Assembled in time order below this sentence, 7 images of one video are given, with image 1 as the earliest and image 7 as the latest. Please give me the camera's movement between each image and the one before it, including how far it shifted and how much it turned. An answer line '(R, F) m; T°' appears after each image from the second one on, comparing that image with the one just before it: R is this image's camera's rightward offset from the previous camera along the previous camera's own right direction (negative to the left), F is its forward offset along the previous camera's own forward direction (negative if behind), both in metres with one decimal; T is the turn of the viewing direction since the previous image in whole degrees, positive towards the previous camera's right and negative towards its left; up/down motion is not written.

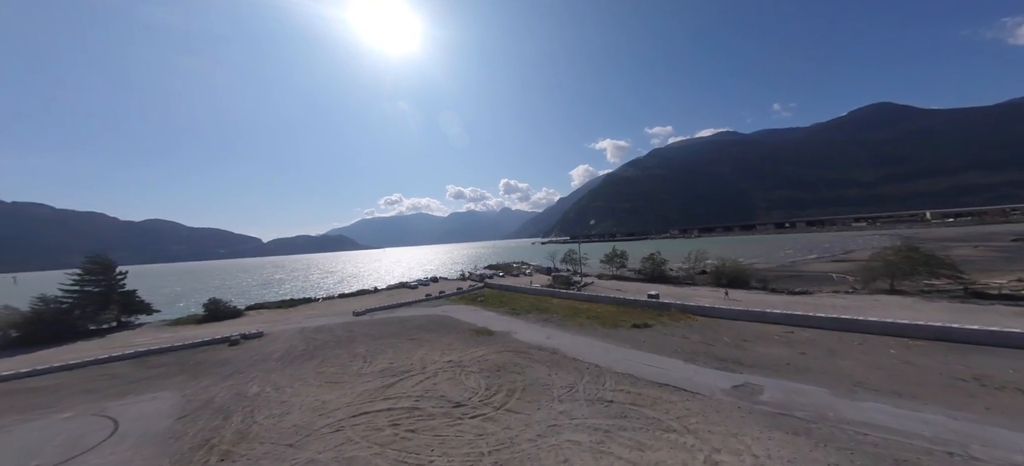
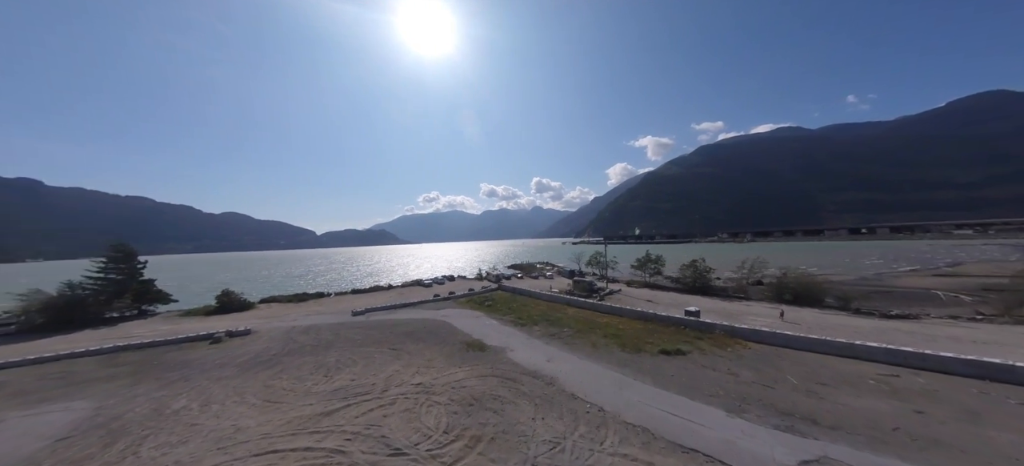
(+2.3, +3.6) m; -7°
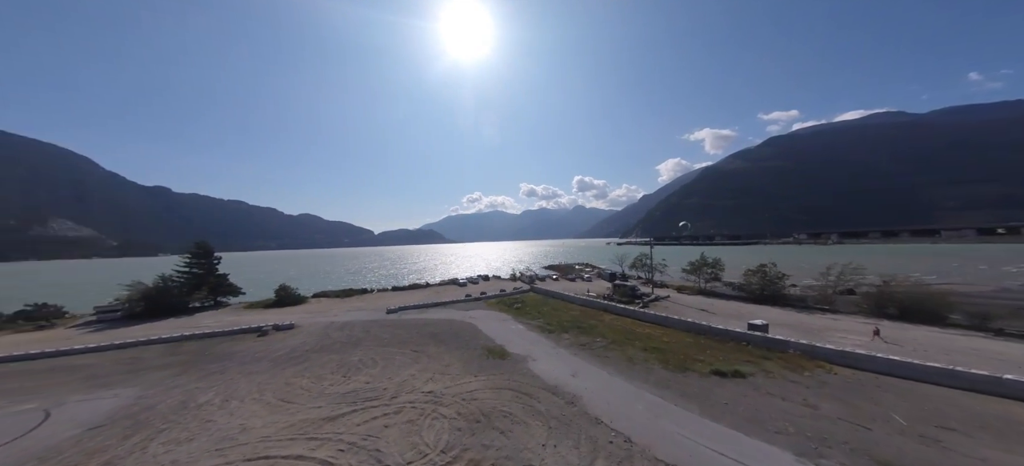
(+1.3, +1.4) m; -9°
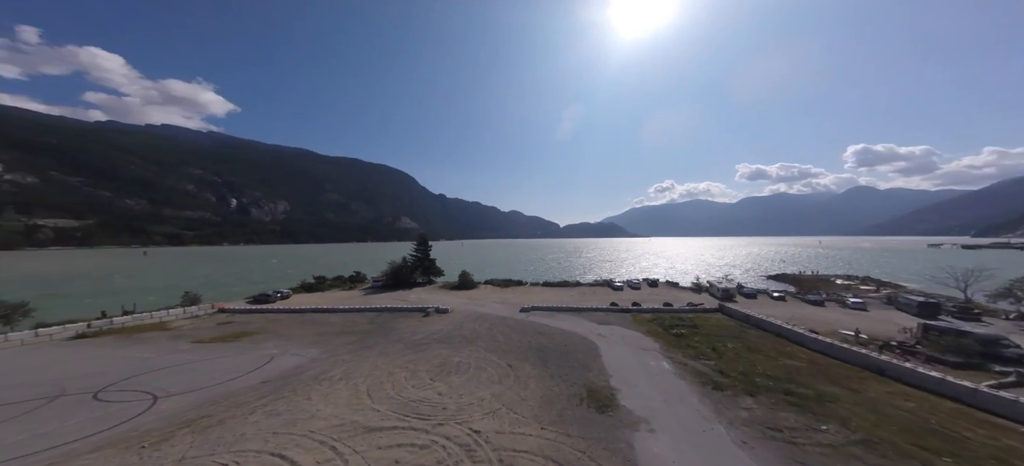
(+4.0, +5.5) m; -37°
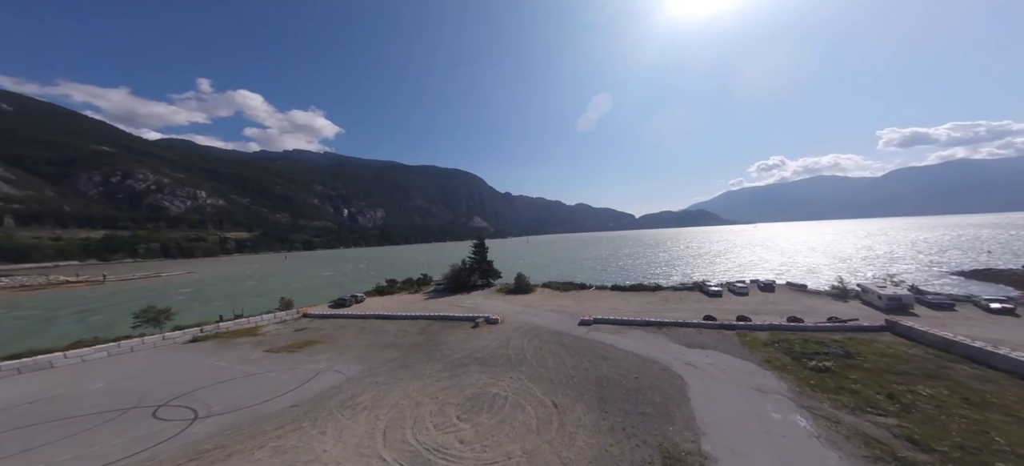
(+1.5, +3.6) m; -14°
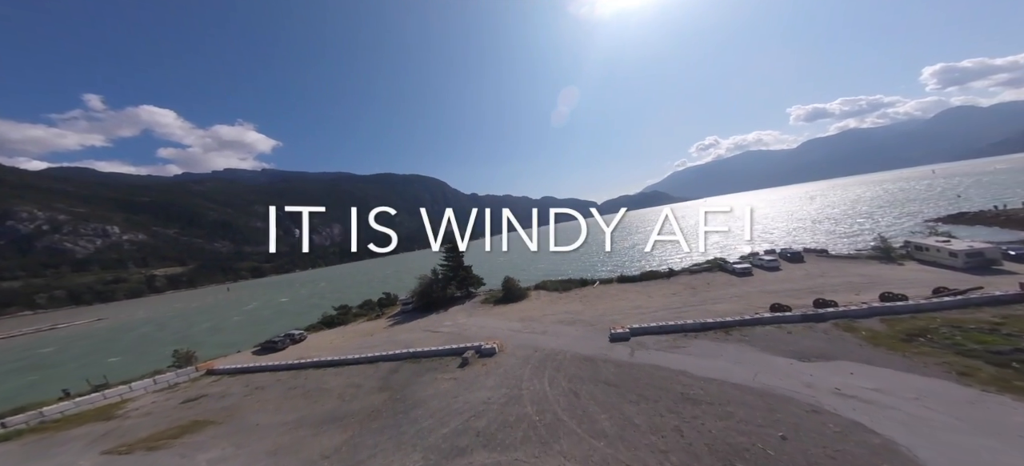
(-1.4, +7.3) m; +7°
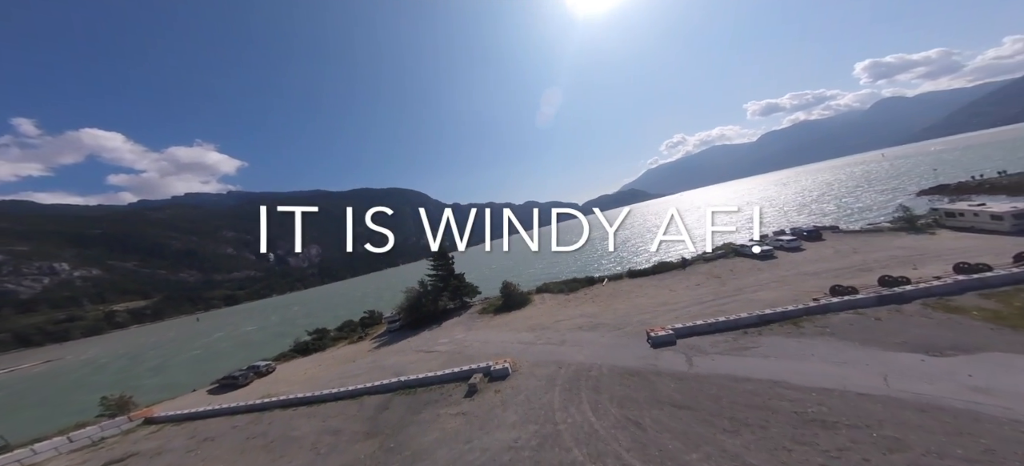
(-1.3, +3.3) m; +3°
